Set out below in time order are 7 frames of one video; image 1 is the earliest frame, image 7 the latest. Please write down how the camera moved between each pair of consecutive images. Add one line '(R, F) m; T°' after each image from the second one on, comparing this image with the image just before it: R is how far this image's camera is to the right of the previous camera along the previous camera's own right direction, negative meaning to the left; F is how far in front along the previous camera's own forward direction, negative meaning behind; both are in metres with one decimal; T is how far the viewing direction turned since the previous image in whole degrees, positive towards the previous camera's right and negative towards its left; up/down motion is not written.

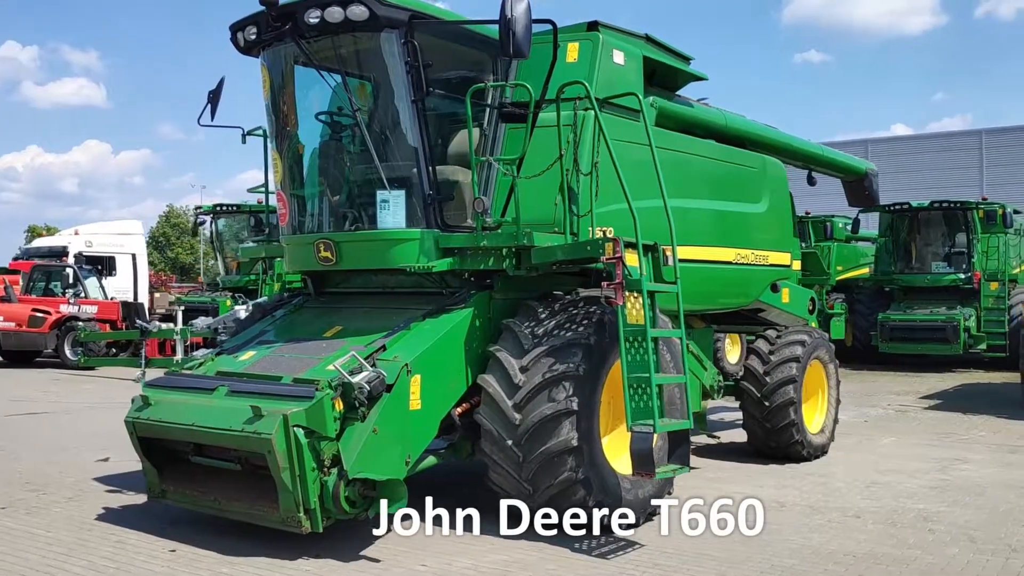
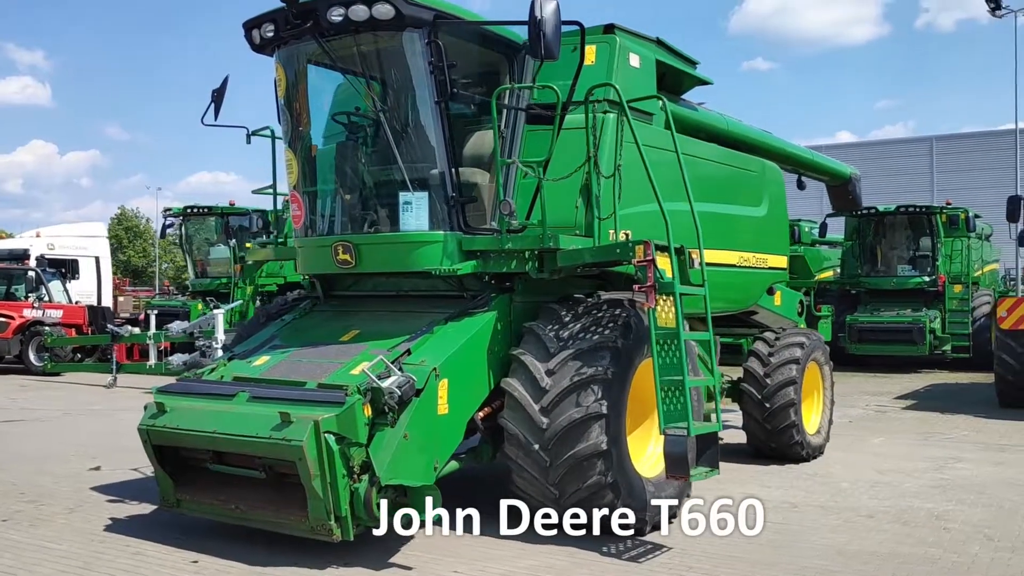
(-0.4, +0.1) m; +3°
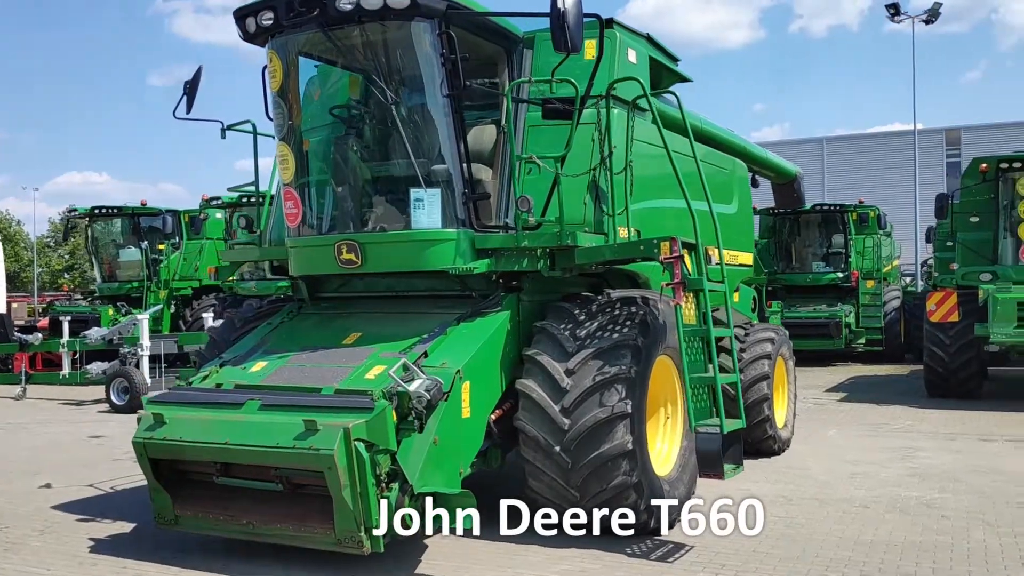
(-0.7, +0.2) m; +6°
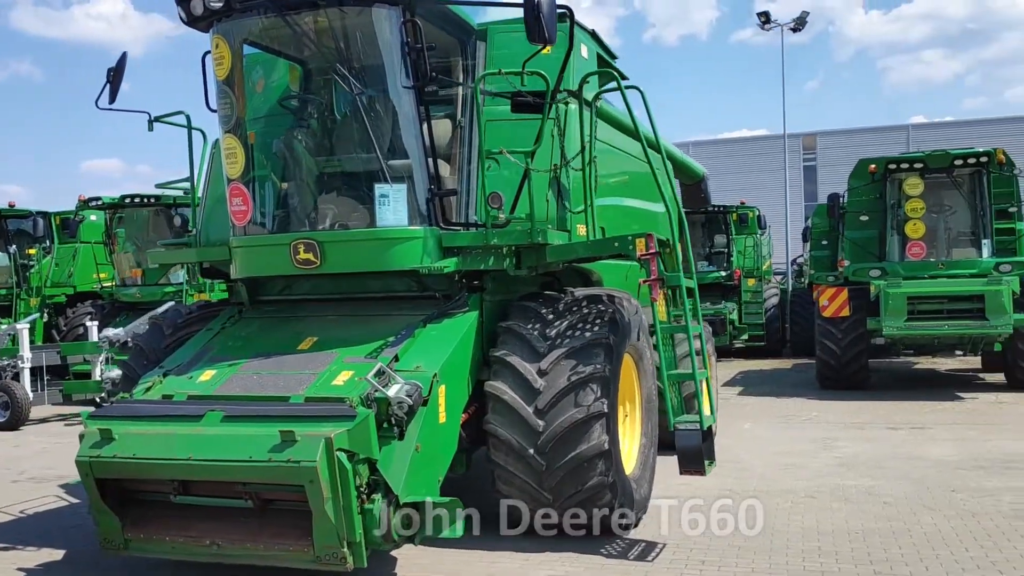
(-0.6, +0.2) m; +8°
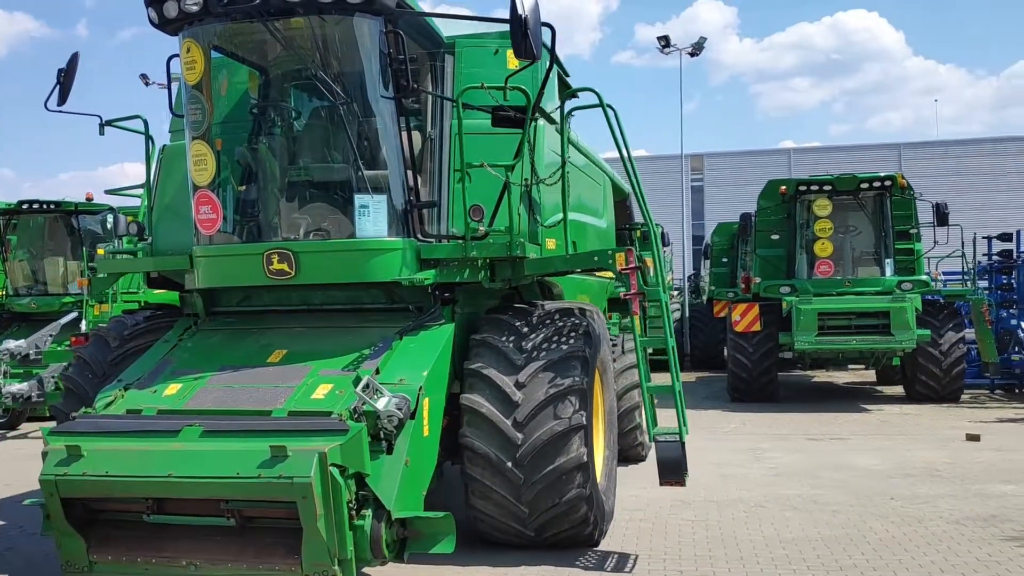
(-0.5, 0.0) m; +7°
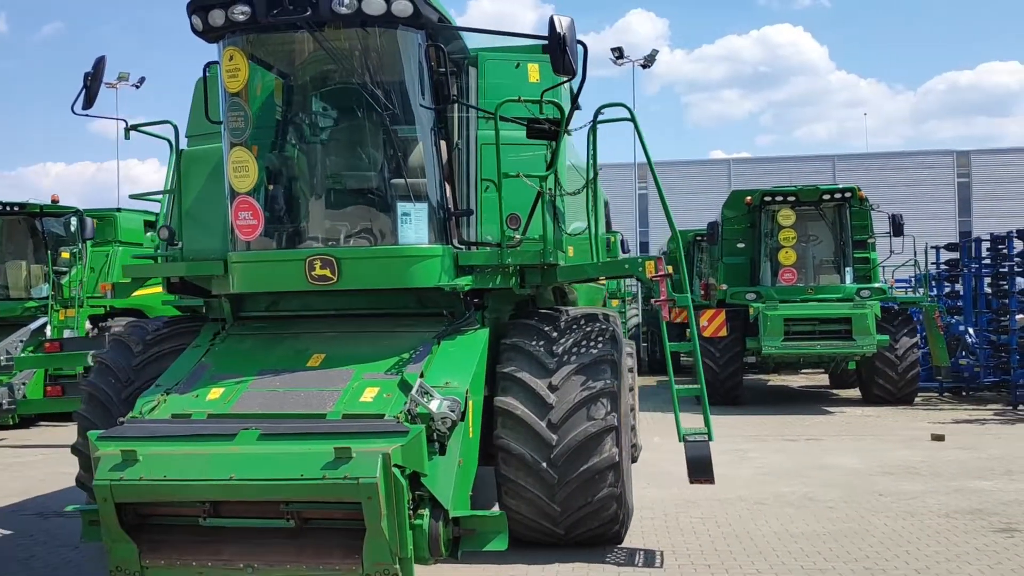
(-0.6, -0.2) m; +4°
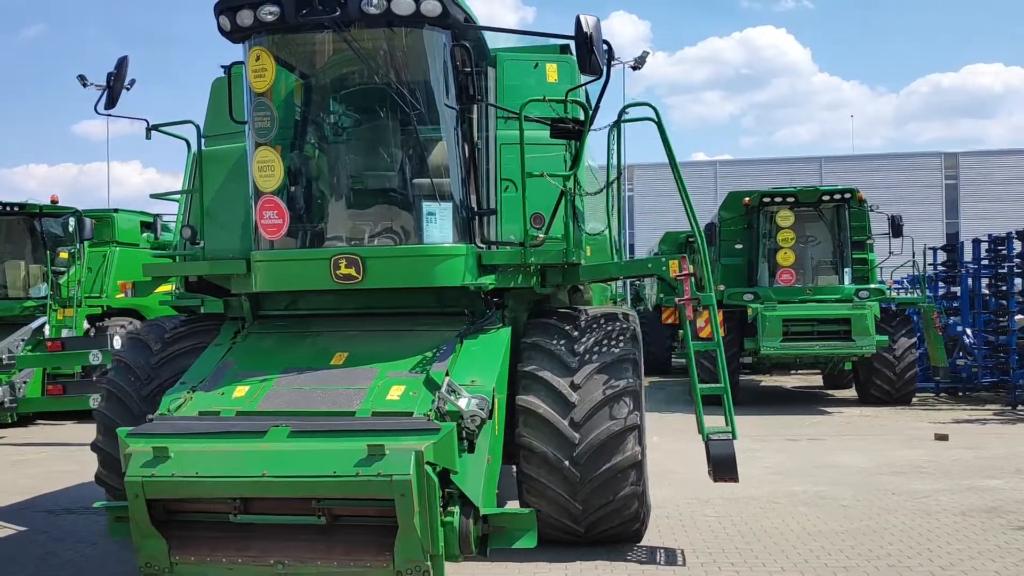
(-0.2, 0.0) m; +1°
